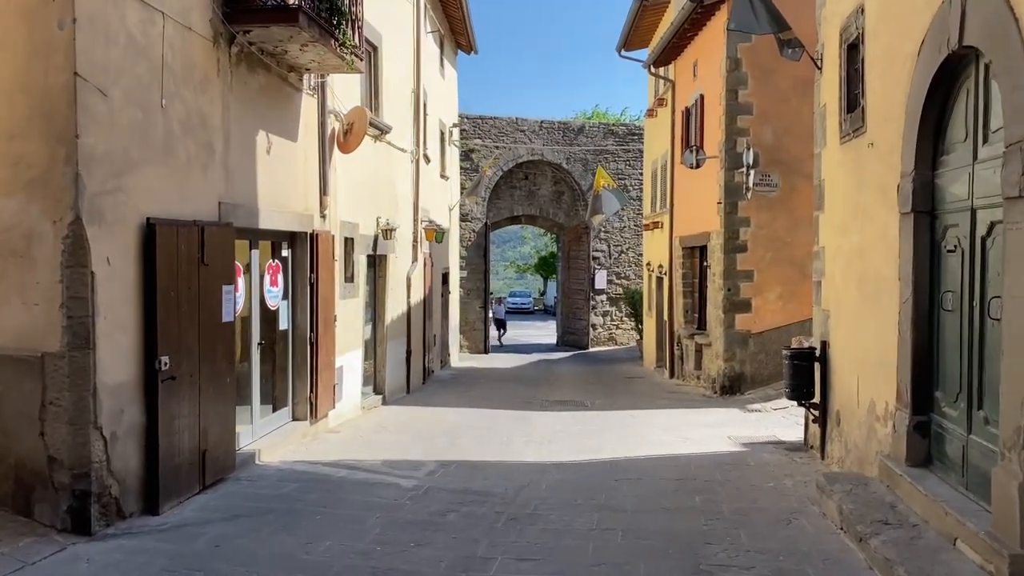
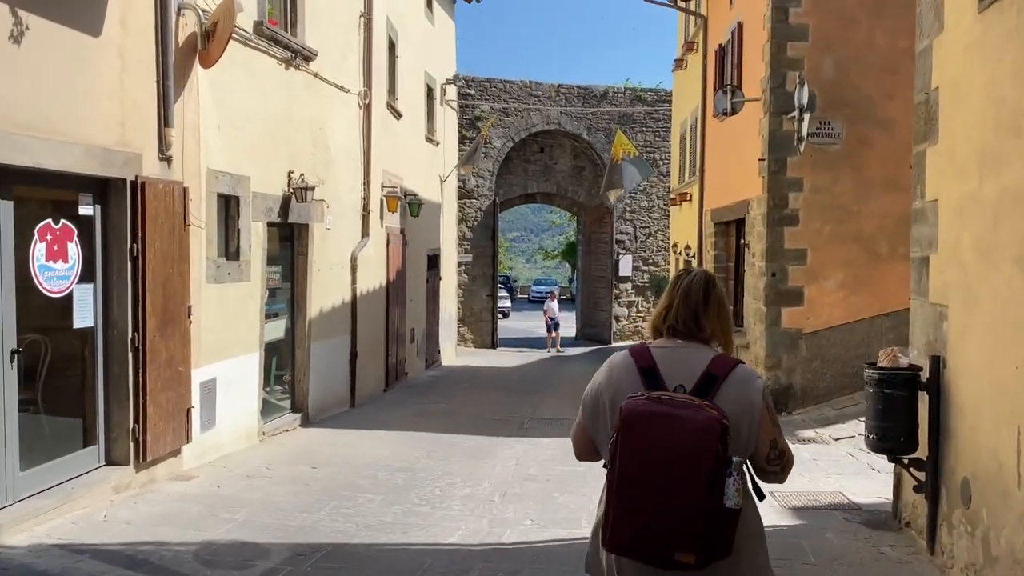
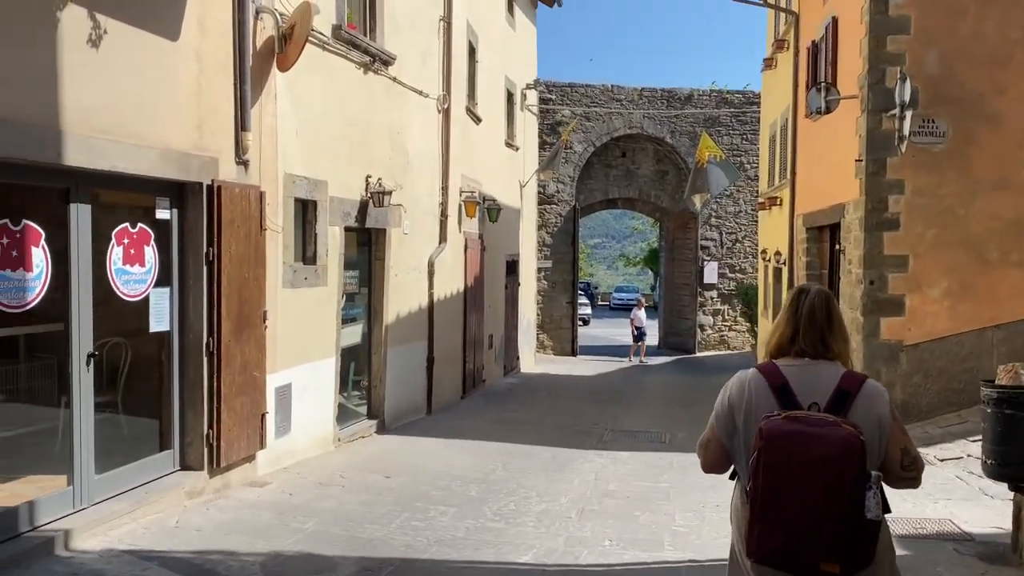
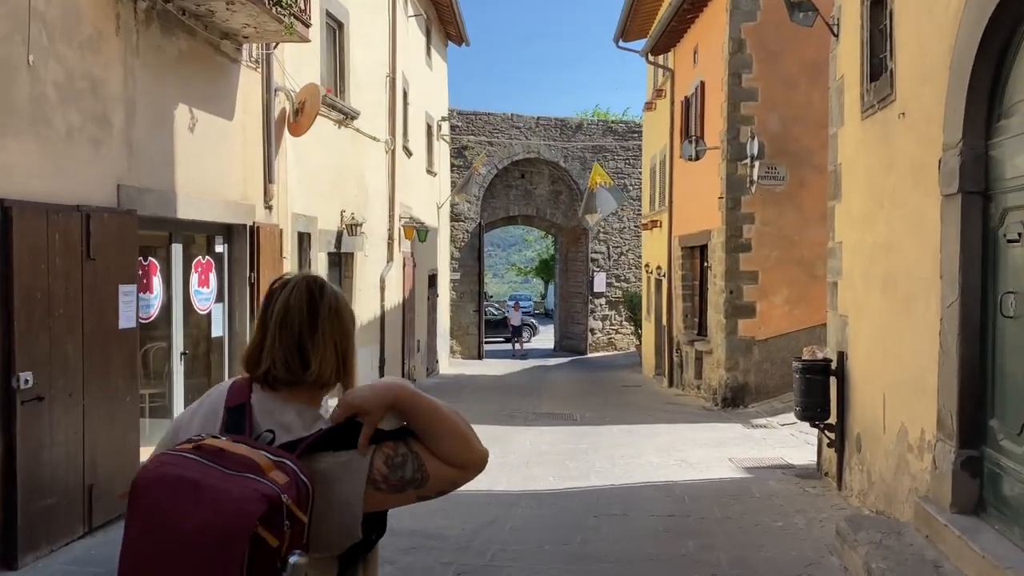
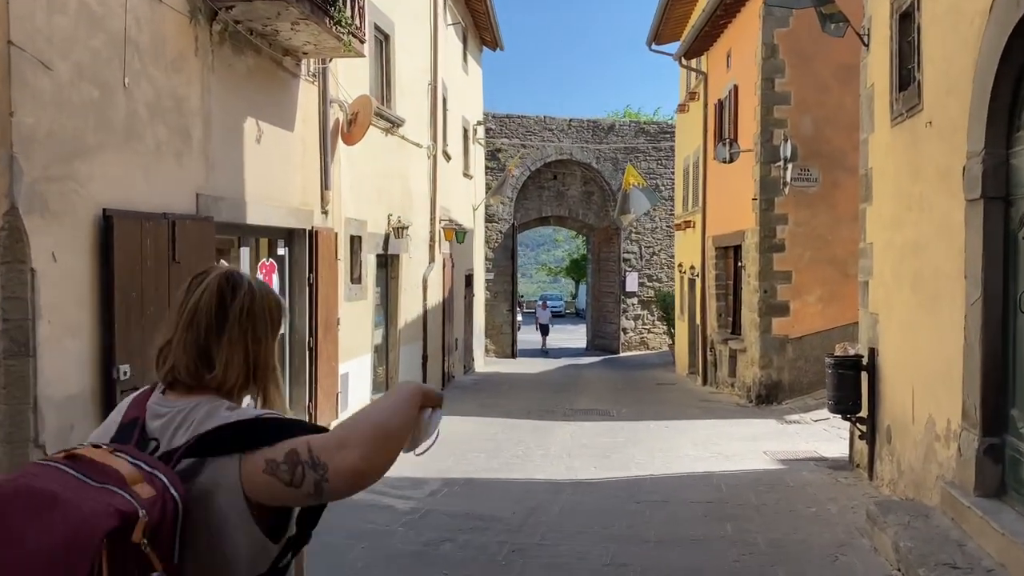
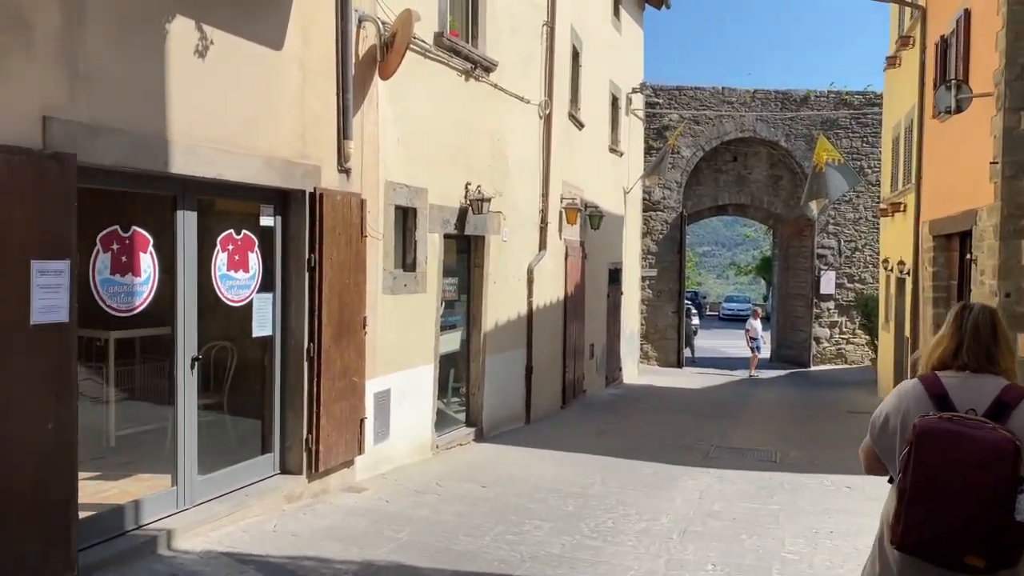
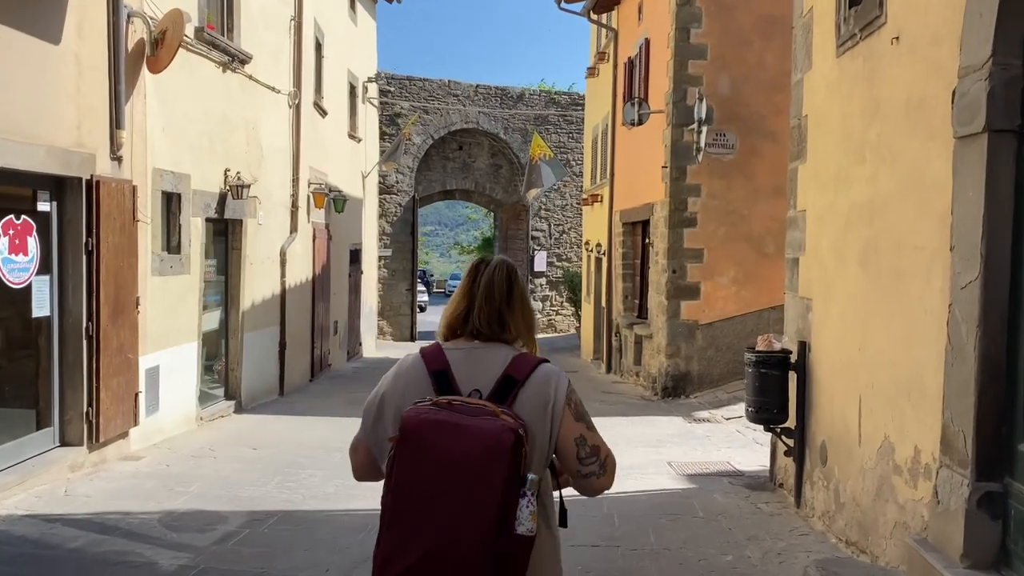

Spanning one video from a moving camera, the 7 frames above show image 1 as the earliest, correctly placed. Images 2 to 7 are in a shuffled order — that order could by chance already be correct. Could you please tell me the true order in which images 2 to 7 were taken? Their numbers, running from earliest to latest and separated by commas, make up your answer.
5, 4, 7, 2, 3, 6
